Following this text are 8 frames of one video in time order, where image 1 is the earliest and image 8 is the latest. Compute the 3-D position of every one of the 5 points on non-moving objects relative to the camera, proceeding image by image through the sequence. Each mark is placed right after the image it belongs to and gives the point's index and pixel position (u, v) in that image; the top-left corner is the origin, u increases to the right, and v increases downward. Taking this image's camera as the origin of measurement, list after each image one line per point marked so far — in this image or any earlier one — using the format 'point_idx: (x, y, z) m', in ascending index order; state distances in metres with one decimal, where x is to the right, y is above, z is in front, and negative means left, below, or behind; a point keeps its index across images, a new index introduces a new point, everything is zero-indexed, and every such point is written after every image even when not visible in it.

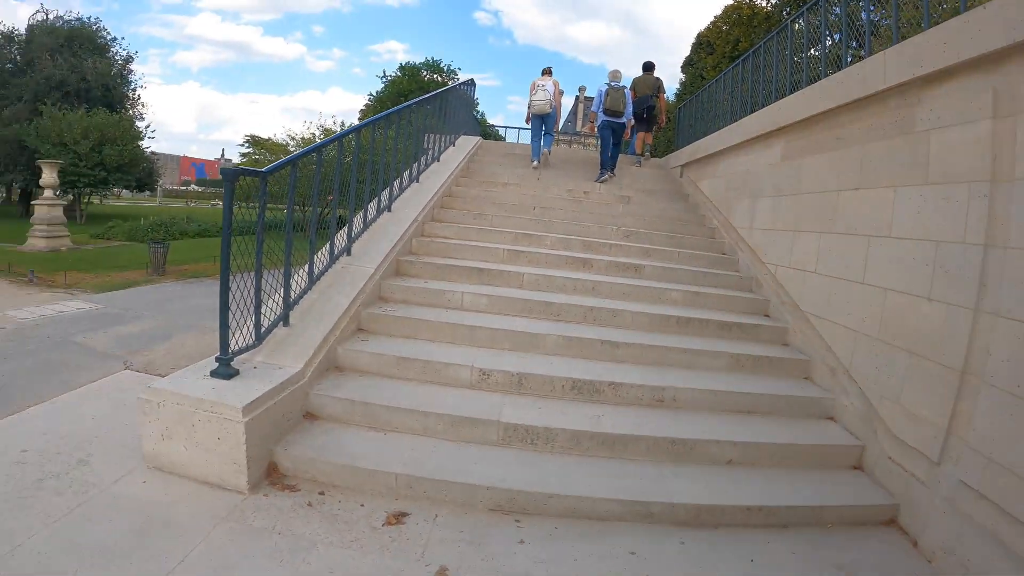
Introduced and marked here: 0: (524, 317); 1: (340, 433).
0: (+0.1, -0.3, +6.6) m
1: (-1.3, -1.1, +4.8) m
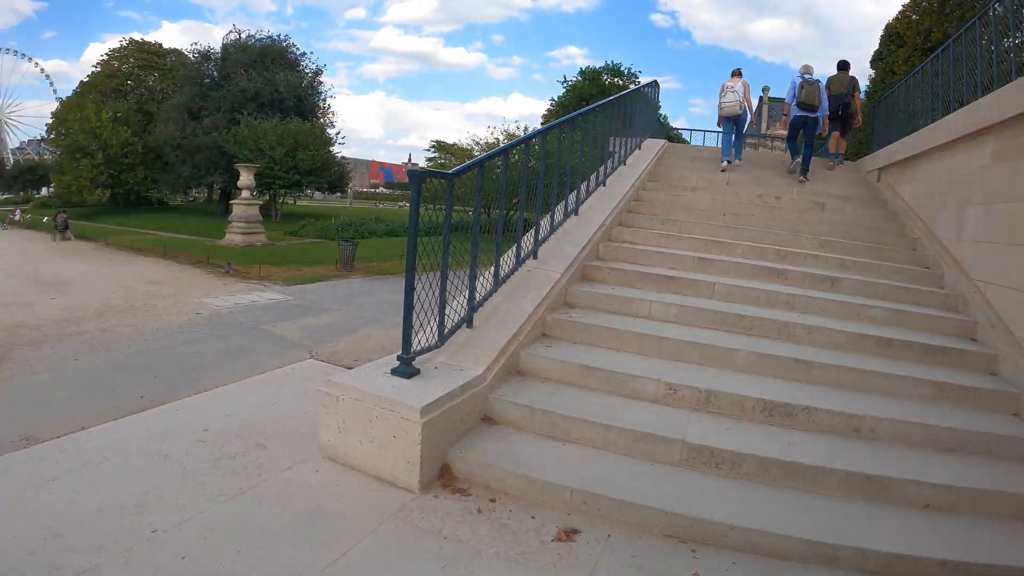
0: (+1.9, -0.4, +6.0) m
1: (0.0, -1.2, +4.6) m
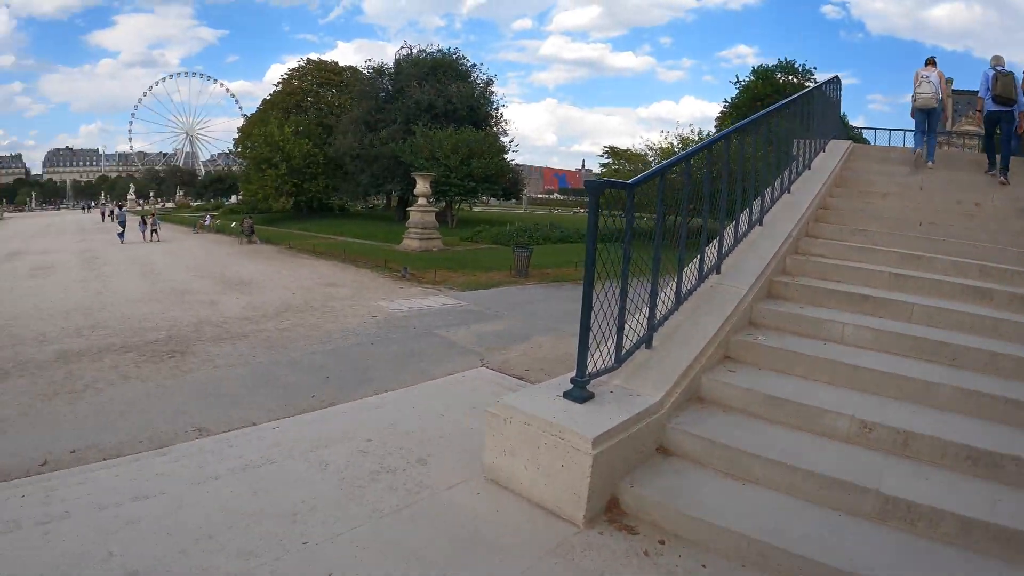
0: (+3.3, -0.6, +5.0) m
1: (+1.2, -1.3, +4.1) m
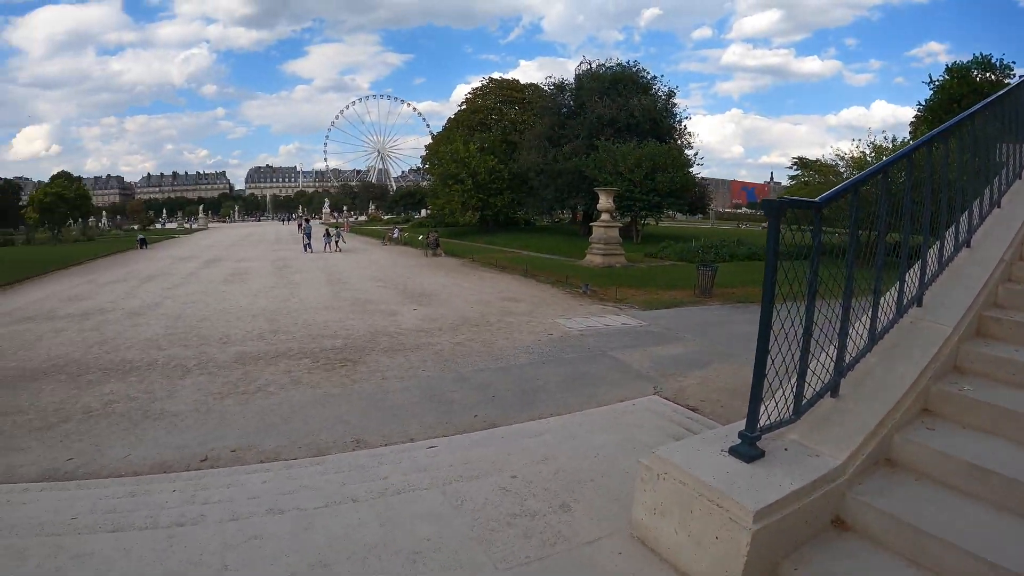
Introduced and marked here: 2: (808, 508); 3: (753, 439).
0: (+4.3, -0.9, +3.7) m
1: (+1.9, -1.5, +3.2) m
2: (+1.5, -1.1, +3.2) m
3: (+1.2, -0.8, +3.4) m
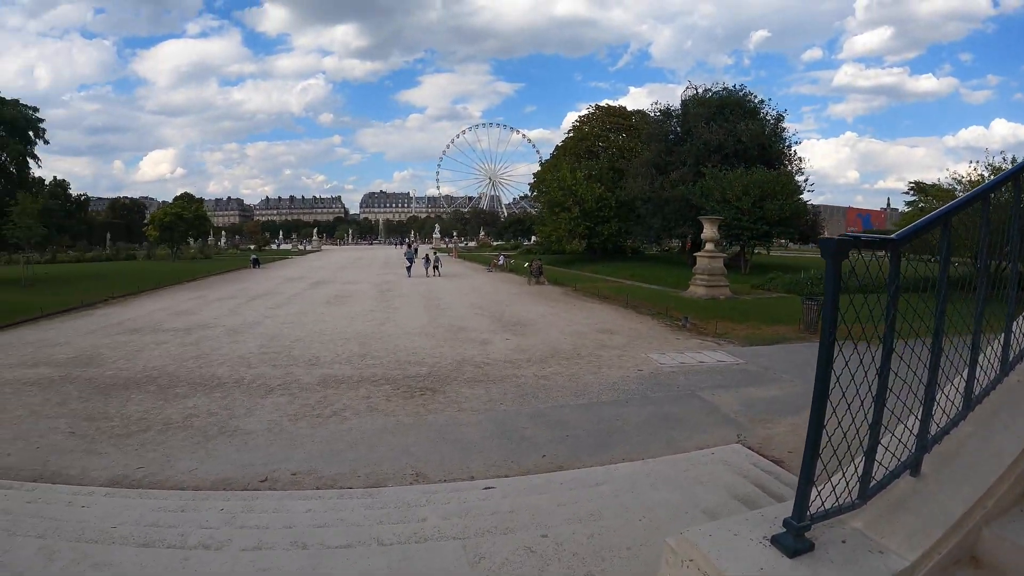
0: (+4.3, -1.2, +2.5) m
1: (+2.0, -1.7, +2.4) m
2: (+1.6, -1.3, +2.4) m
3: (+1.3, -1.0, +2.7) m
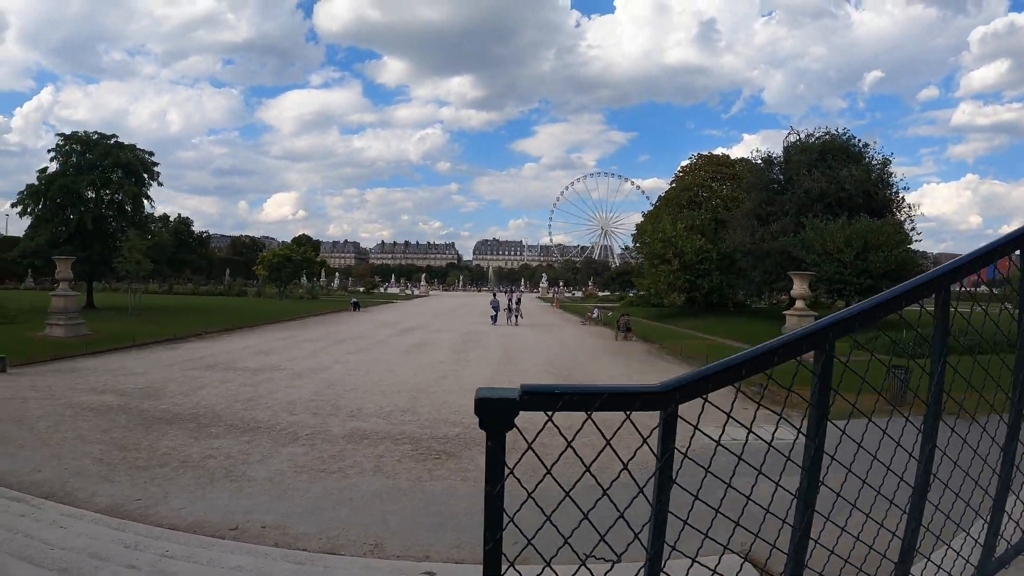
0: (+3.5, -1.5, +1.0) m
1: (+1.1, -1.9, +1.3) m
2: (+0.7, -1.5, +1.4) m
3: (+0.5, -1.2, +1.7) m
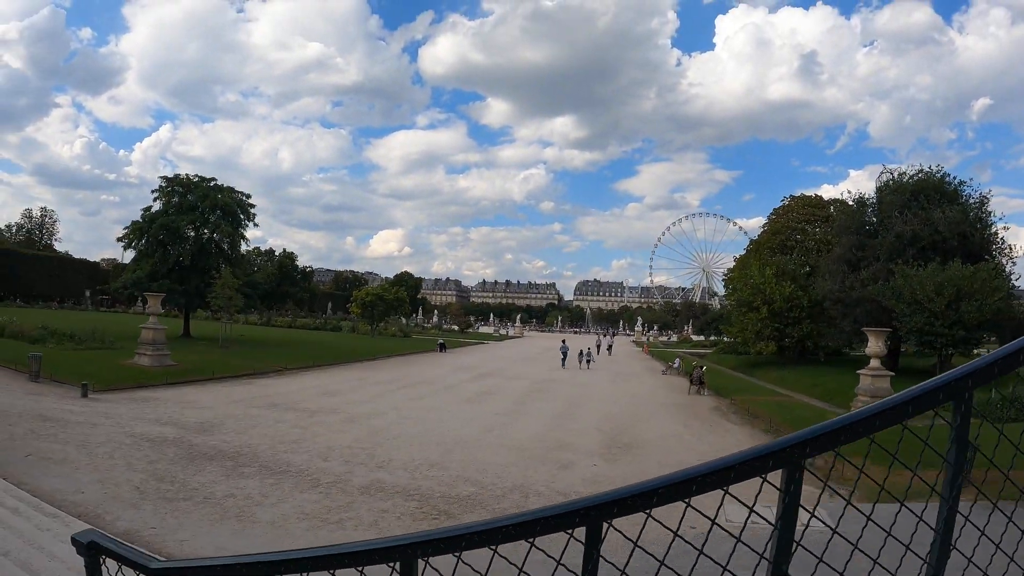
0: (+2.6, -1.9, +0.1) m
1: (+0.2, -2.3, +0.7) m
2: (-0.1, -1.9, +0.9) m
3: (-0.3, -1.6, +1.3) m
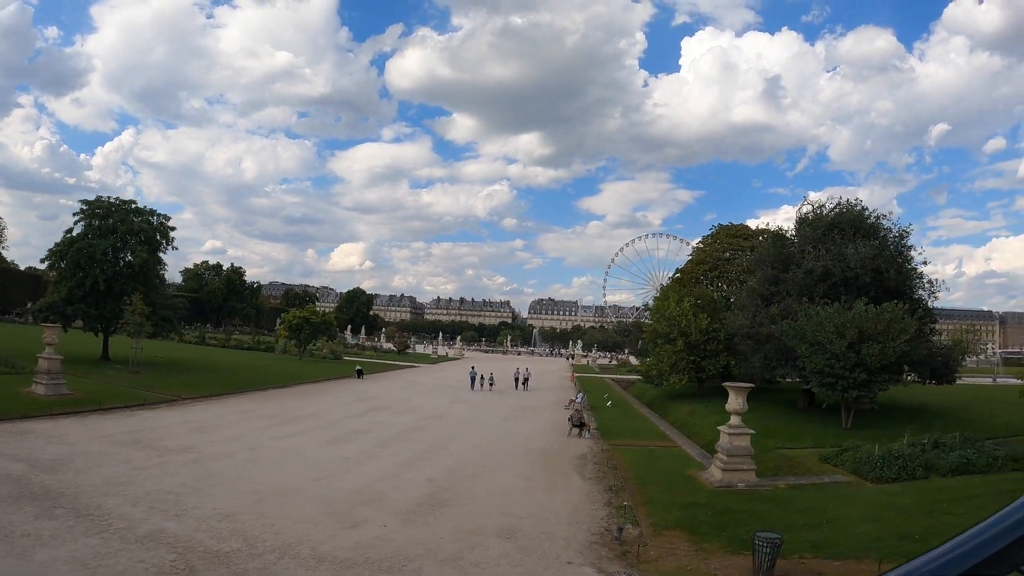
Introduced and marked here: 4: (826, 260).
0: (+0.1, -2.6, -0.4) m
1: (-2.2, -2.9, +0.1) m
2: (-2.6, -2.5, +0.3) m
3: (-2.7, -2.2, +0.7) m
4: (+9.9, +0.9, +19.0) m
